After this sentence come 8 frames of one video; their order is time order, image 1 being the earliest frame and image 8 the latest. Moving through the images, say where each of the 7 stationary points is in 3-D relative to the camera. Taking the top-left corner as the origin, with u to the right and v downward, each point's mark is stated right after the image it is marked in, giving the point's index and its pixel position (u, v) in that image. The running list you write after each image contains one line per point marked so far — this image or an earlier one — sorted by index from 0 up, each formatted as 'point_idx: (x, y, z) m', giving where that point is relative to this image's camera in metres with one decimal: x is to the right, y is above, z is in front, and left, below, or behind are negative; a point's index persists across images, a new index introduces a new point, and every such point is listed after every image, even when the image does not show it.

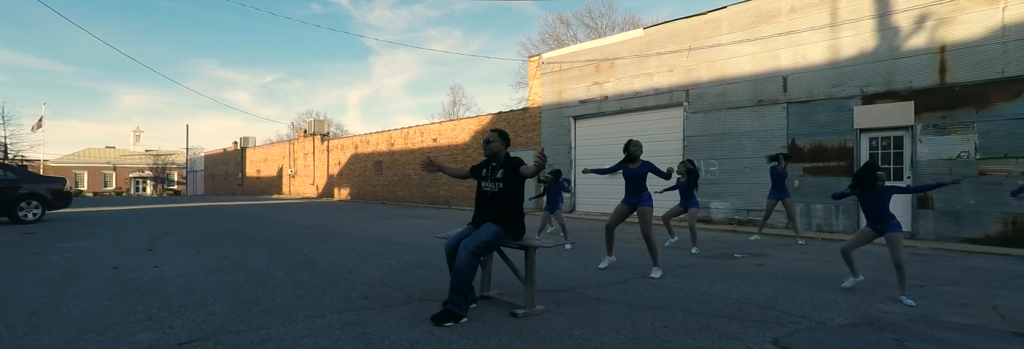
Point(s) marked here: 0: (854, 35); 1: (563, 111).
0: (+8.0, +3.3, +9.8) m
1: (+1.9, +2.5, +16.8) m
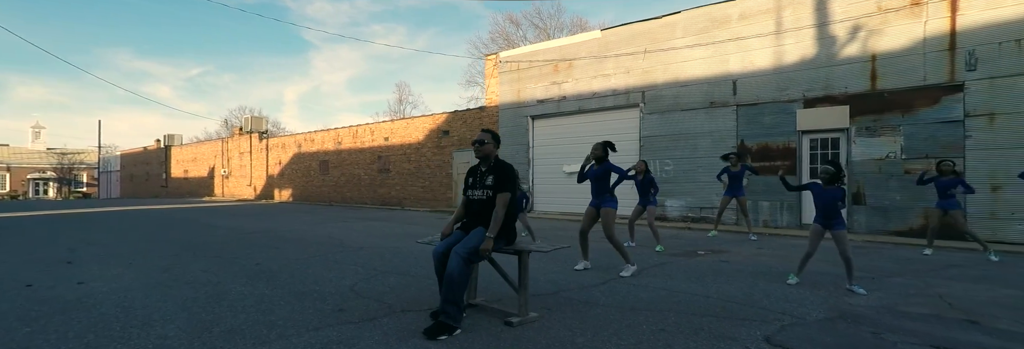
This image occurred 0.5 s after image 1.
0: (+7.1, +3.3, +10.4) m
1: (+0.2, +2.5, +16.7) m
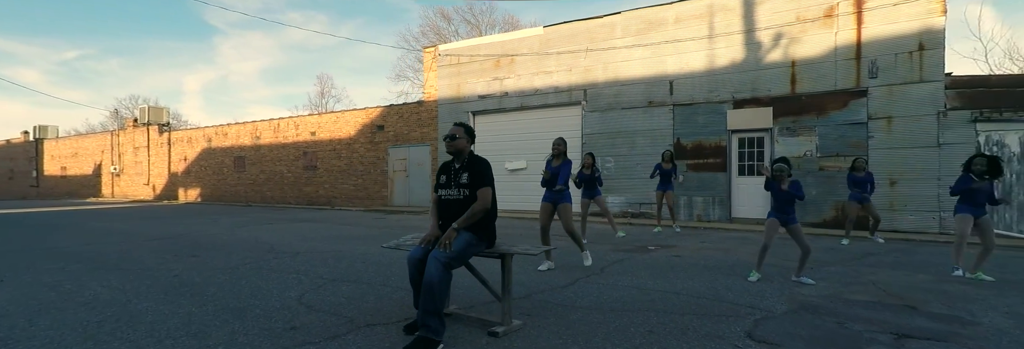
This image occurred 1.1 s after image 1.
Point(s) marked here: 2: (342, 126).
0: (+5.7, +3.4, +11.2) m
1: (-2.0, +2.7, +16.3) m
2: (-8.1, +2.3, +19.7) m
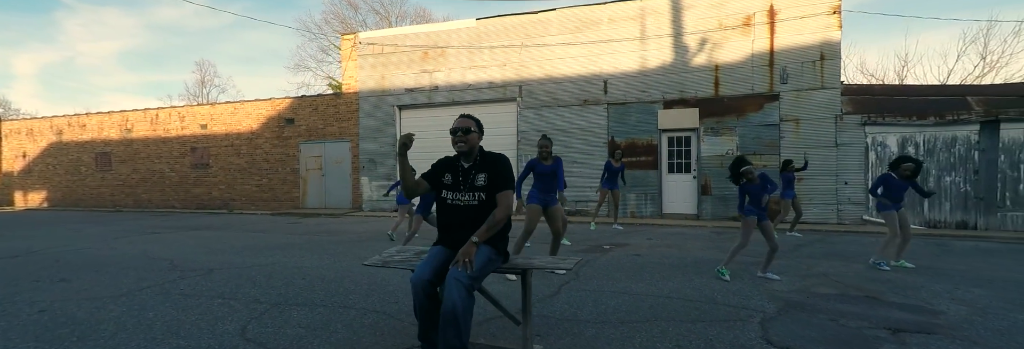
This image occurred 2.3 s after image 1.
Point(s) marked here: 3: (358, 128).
0: (+4.1, +3.5, +11.7) m
1: (-4.6, +2.7, +15.2) m
2: (-11.2, +2.3, +17.3) m
3: (-5.7, +1.7, +15.5) m
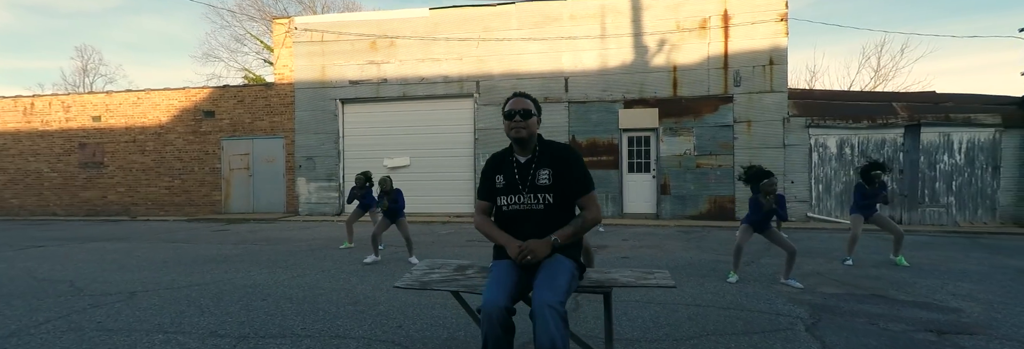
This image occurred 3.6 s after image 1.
0: (+3.0, +3.5, +11.8) m
1: (-6.1, +2.7, +13.9) m
2: (-13.0, +2.3, +15.0) m
3: (-7.3, +1.7, +14.0) m
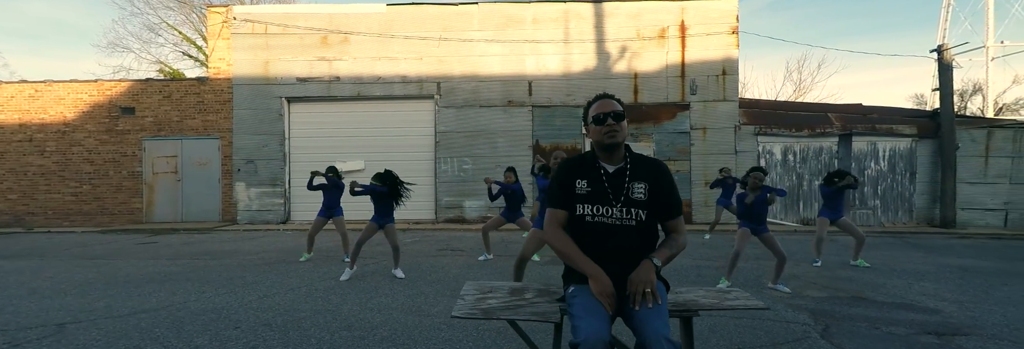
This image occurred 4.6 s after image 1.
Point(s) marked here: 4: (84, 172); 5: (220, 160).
0: (+2.0, +3.4, +11.9) m
1: (-7.3, +2.6, +12.8) m
2: (-14.3, +2.2, +12.9) m
3: (-8.5, +1.5, +12.8) m
4: (-13.2, +0.1, +13.0) m
5: (-8.9, +0.4, +12.8) m
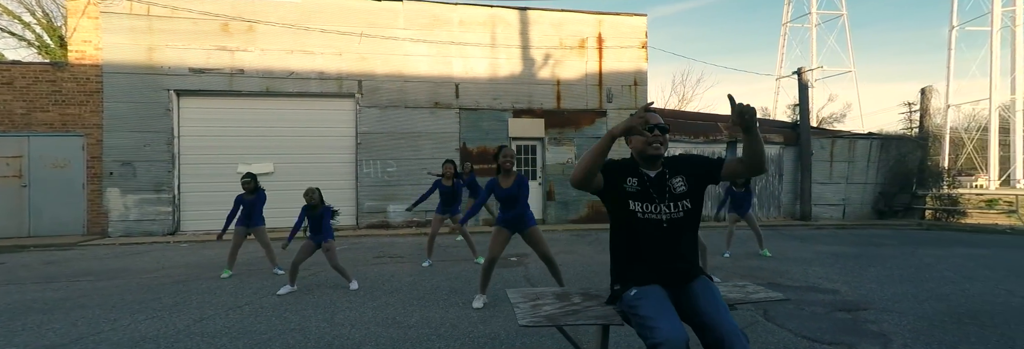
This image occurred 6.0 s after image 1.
0: (-0.1, +3.3, +12.3) m
1: (-9.3, +2.5, +11.0) m
2: (-16.2, +2.1, +9.6) m
3: (-10.5, +1.4, +10.7) m
4: (-15.1, 0.0, +9.9) m
5: (-10.9, +0.3, +10.7) m
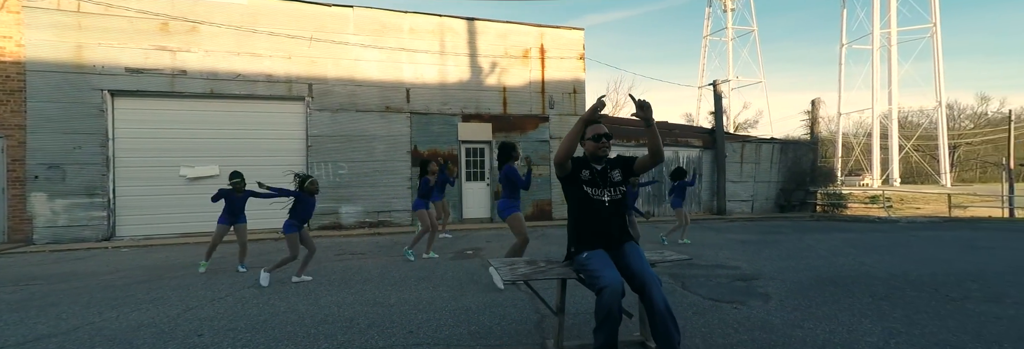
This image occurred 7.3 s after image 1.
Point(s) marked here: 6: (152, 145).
0: (-1.6, +3.3, +12.9) m
1: (-10.6, +2.4, +10.5) m
2: (-17.2, +1.9, +8.1) m
3: (-11.7, +1.3, +10.0) m
4: (-16.2, -0.2, +8.6) m
5: (-12.1, +0.2, +9.9) m
6: (-9.3, +0.8, +11.0) m
